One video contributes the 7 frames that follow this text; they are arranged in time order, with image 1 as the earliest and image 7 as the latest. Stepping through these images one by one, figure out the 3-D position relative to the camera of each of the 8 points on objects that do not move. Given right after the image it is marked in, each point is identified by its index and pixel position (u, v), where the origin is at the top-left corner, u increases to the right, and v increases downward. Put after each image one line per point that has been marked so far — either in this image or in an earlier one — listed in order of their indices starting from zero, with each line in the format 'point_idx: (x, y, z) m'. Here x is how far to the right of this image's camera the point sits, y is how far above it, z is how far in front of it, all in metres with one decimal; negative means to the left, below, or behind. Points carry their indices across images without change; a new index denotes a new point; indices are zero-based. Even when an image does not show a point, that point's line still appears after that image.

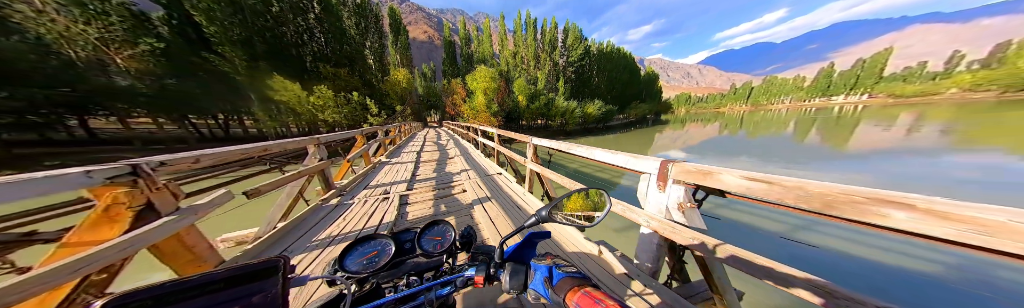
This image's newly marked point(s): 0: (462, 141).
0: (-2.2, +0.5, +8.9) m
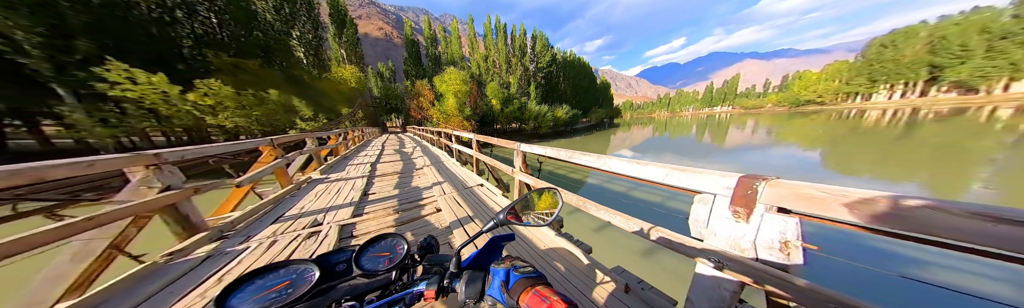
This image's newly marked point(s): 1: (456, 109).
0: (-3.5, +0.2, +8.4) m
1: (-5.0, +5.1, +20.3) m
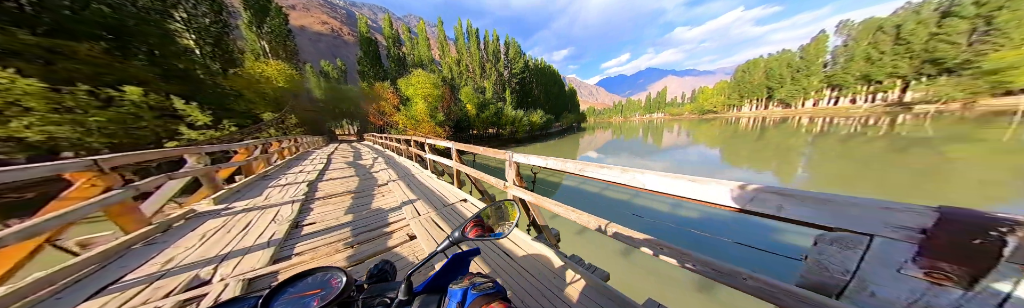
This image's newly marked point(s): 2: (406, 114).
0: (-4.4, -0.2, +7.4) m
1: (-8.7, +4.1, +18.8) m
2: (-11.4, +4.3, +19.9) m
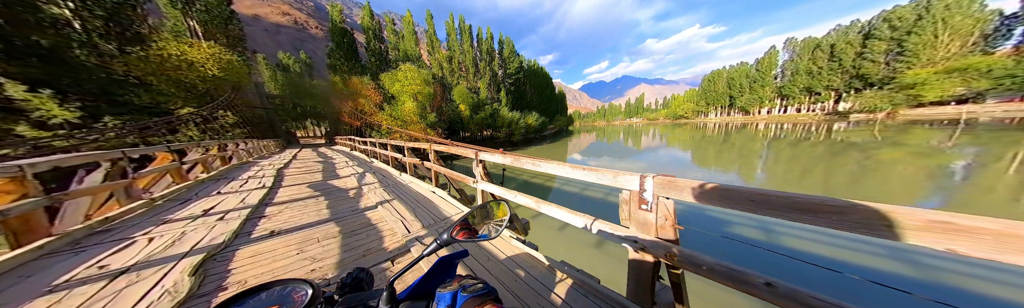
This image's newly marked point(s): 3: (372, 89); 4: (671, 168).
0: (-3.5, -0.6, +5.3) m
1: (-9.1, +3.4, +16.3) m
2: (-11.8, +3.6, +17.0) m
3: (-15.6, +6.6, +19.4) m
4: (+13.6, -1.2, +17.2) m
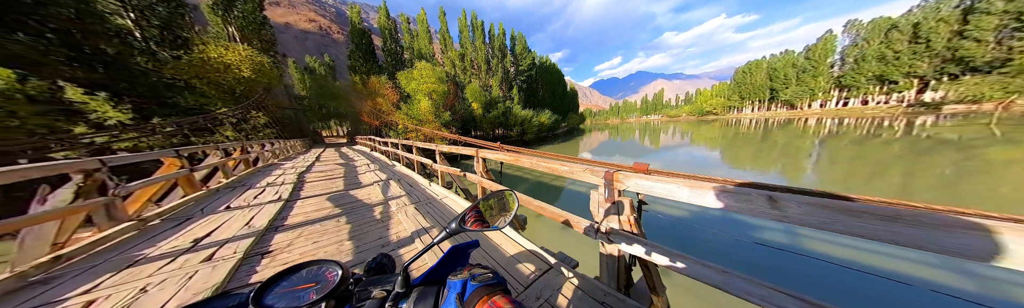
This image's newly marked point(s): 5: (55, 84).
0: (-2.4, -0.6, +4.7) m
1: (-7.2, +3.5, +16.1) m
2: (-9.9, +3.7, +17.0) m
3: (-13.5, +6.8, +19.6) m
4: (+15.5, -1.1, +15.4) m
5: (-14.9, +2.3, +6.2) m
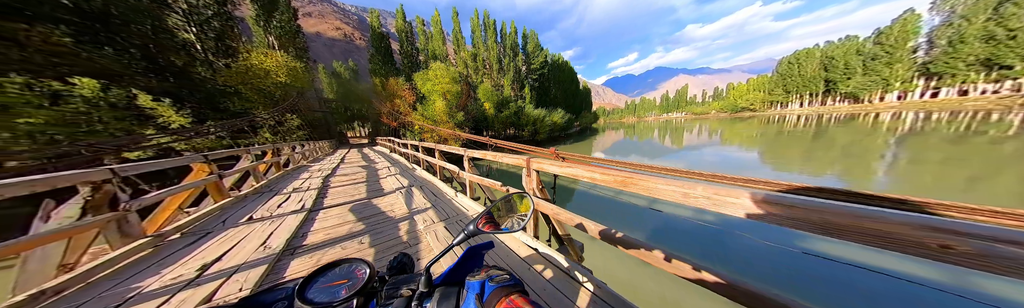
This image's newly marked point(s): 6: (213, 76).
0: (-1.7, -0.7, +4.5) m
1: (-5.5, +3.5, +16.1) m
2: (-8.0, +3.7, +17.3) m
3: (-11.4, +6.8, +20.2) m
4: (+17.1, -1.2, +13.6) m
5: (-14.0, +2.2, +6.9) m
6: (-16.9, +4.4, +10.7) m
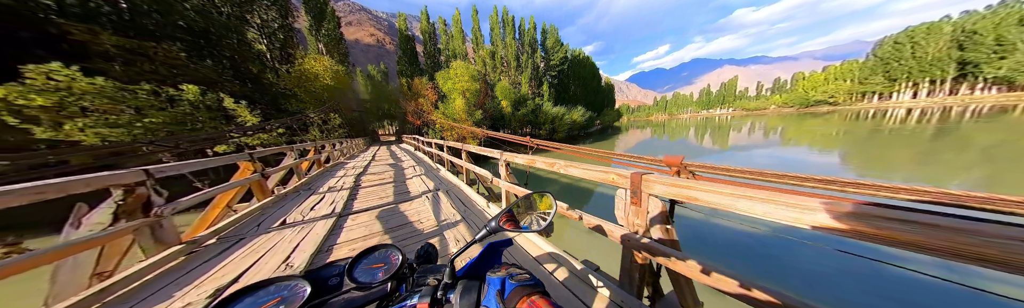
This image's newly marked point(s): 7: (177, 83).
0: (-0.9, -0.7, +4.2) m
1: (-3.0, +3.7, +16.2) m
2: (-5.4, +4.0, +17.7) m
3: (-8.3, +7.1, +20.9) m
4: (+18.9, -1.5, +10.7) m
5: (-12.7, +2.5, +8.2) m
6: (-15.0, +4.8, +12.3) m
7: (-12.1, +2.5, +6.8) m
